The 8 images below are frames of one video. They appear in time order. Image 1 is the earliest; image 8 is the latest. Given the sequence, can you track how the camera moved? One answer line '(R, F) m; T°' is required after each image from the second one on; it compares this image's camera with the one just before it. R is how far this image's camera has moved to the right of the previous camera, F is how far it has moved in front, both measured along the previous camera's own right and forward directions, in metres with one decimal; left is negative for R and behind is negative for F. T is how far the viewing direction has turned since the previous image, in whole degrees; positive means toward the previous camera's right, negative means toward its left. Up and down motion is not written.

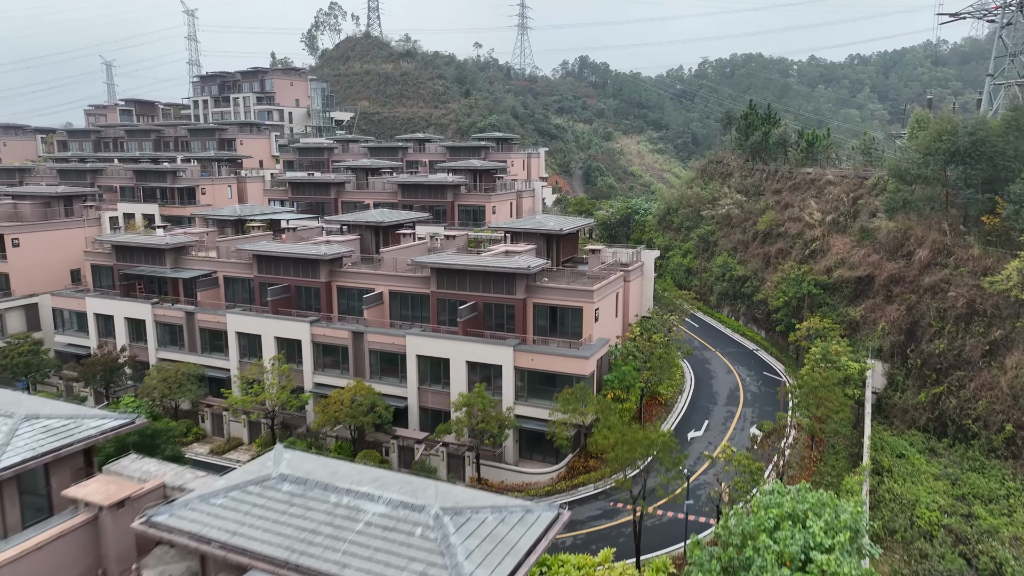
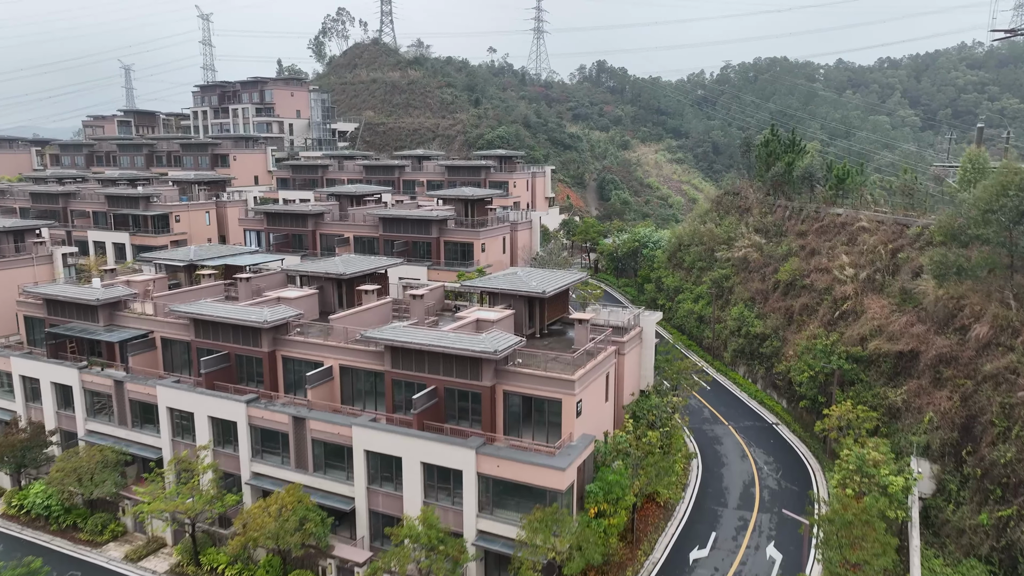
(+1.6, +4.3) m; -2°
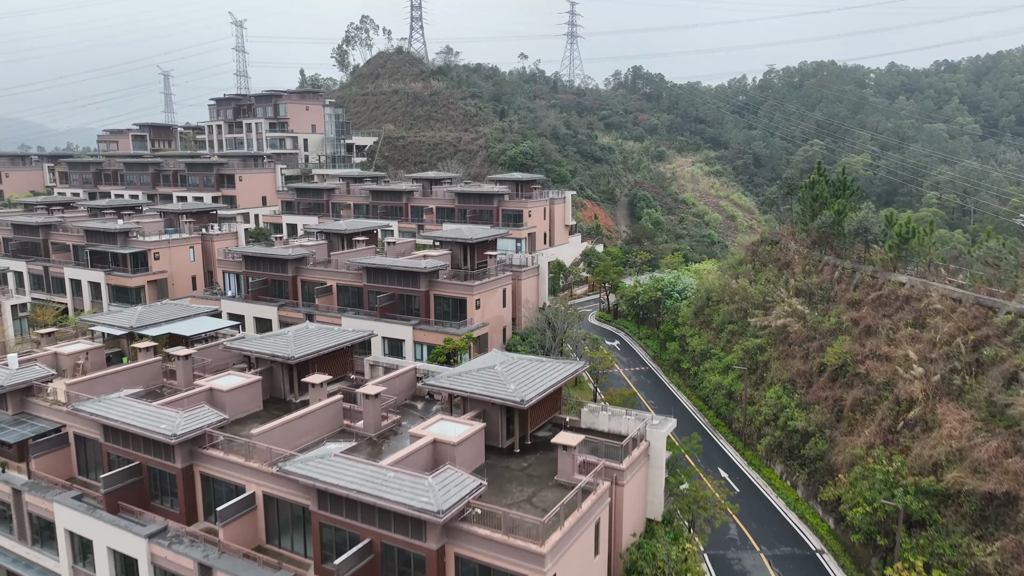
(+1.8, +5.2) m; -3°
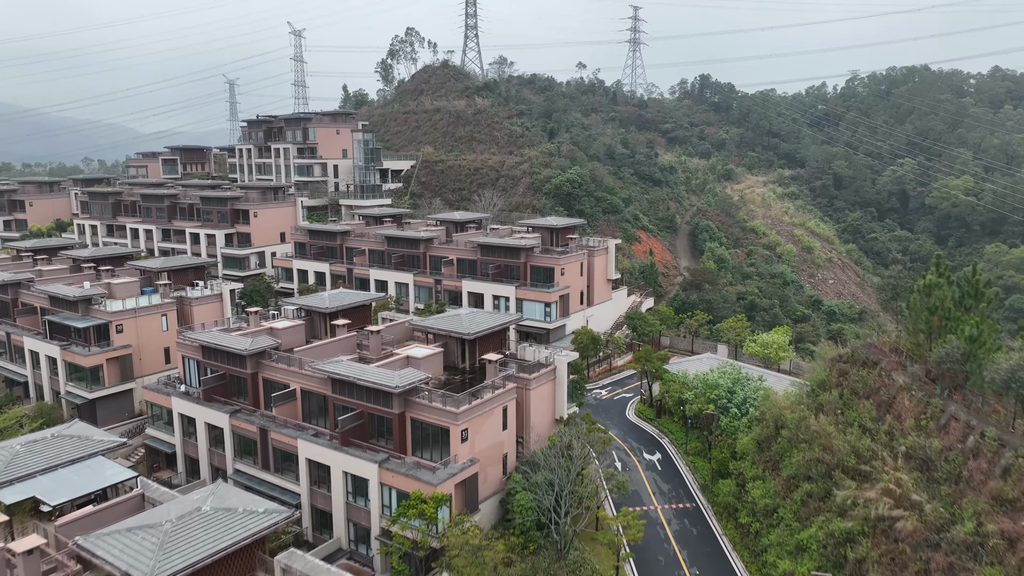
(+2.3, +8.2) m; -5°
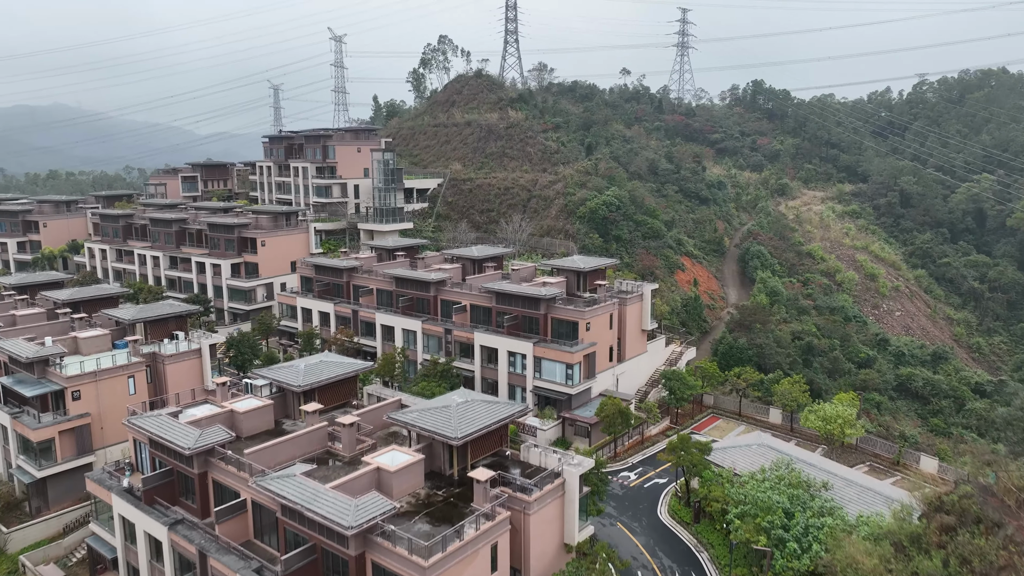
(+1.5, +6.0) m; -4°
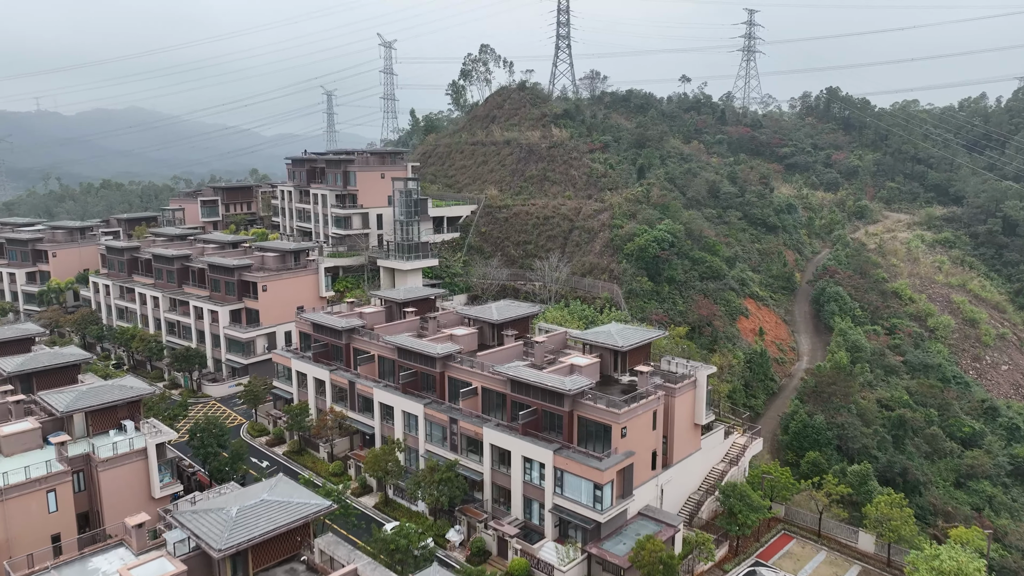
(+1.8, +8.3) m; -5°
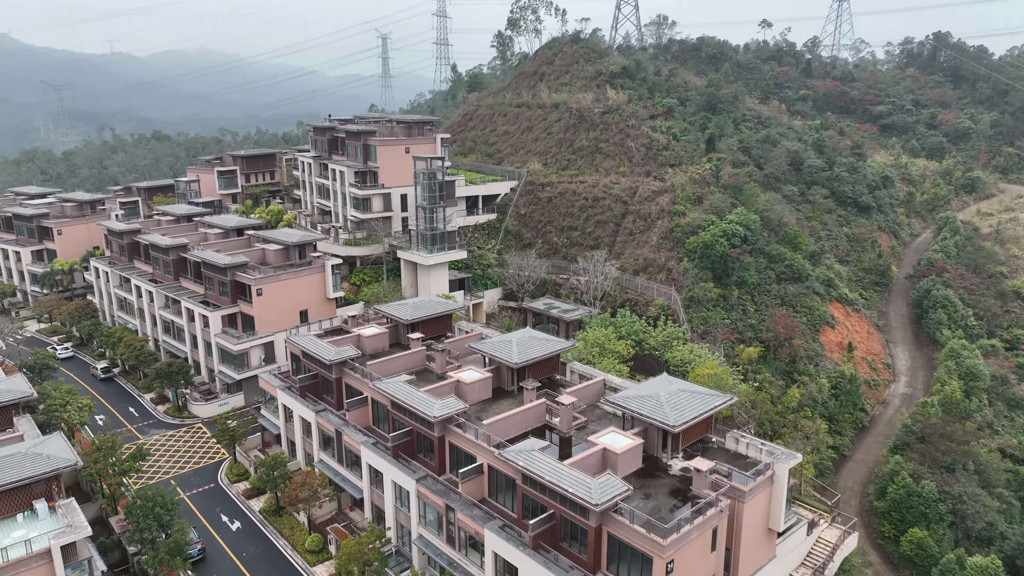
(+1.7, +9.1) m; -5°
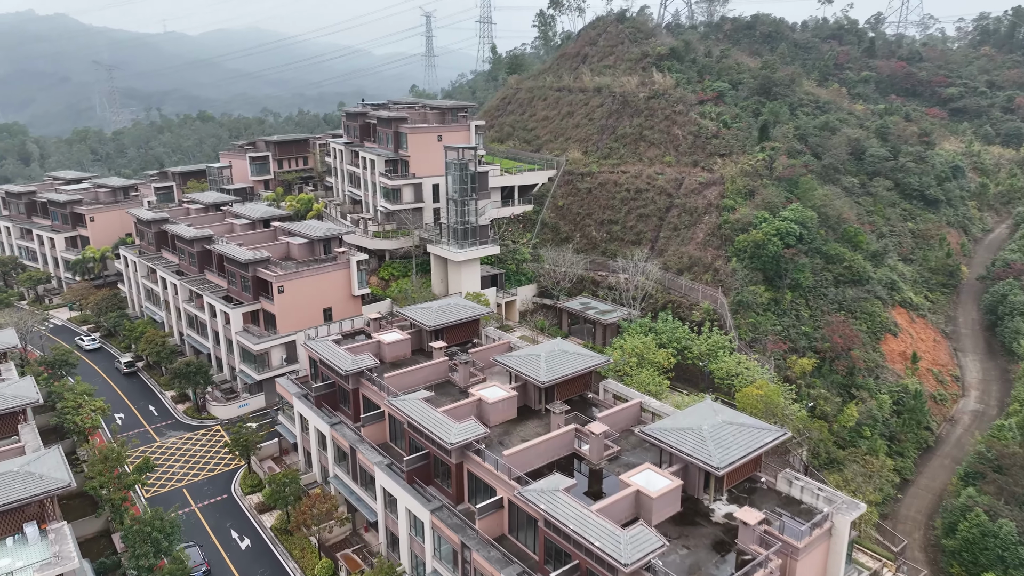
(+0.6, +3.0) m; -3°
